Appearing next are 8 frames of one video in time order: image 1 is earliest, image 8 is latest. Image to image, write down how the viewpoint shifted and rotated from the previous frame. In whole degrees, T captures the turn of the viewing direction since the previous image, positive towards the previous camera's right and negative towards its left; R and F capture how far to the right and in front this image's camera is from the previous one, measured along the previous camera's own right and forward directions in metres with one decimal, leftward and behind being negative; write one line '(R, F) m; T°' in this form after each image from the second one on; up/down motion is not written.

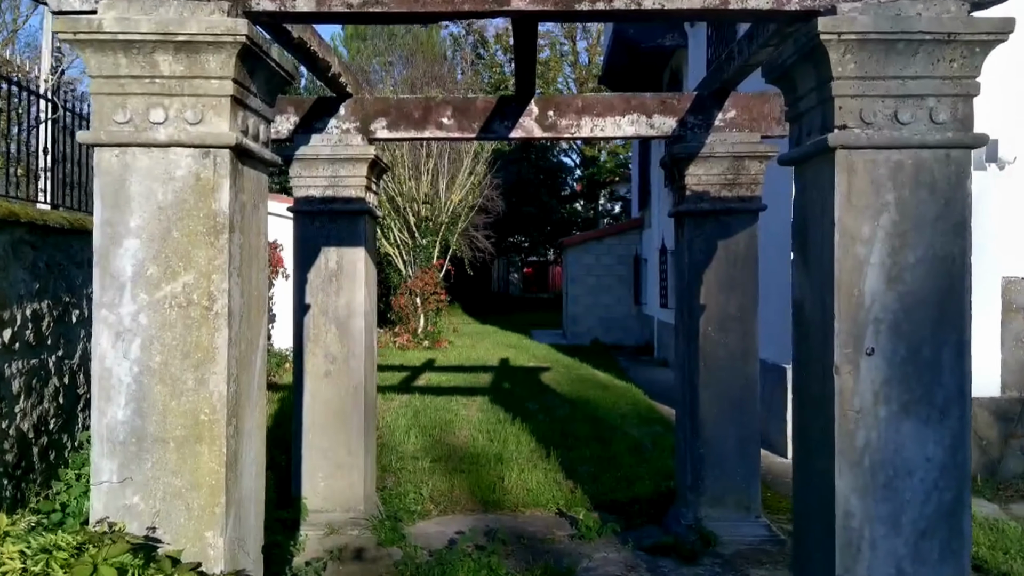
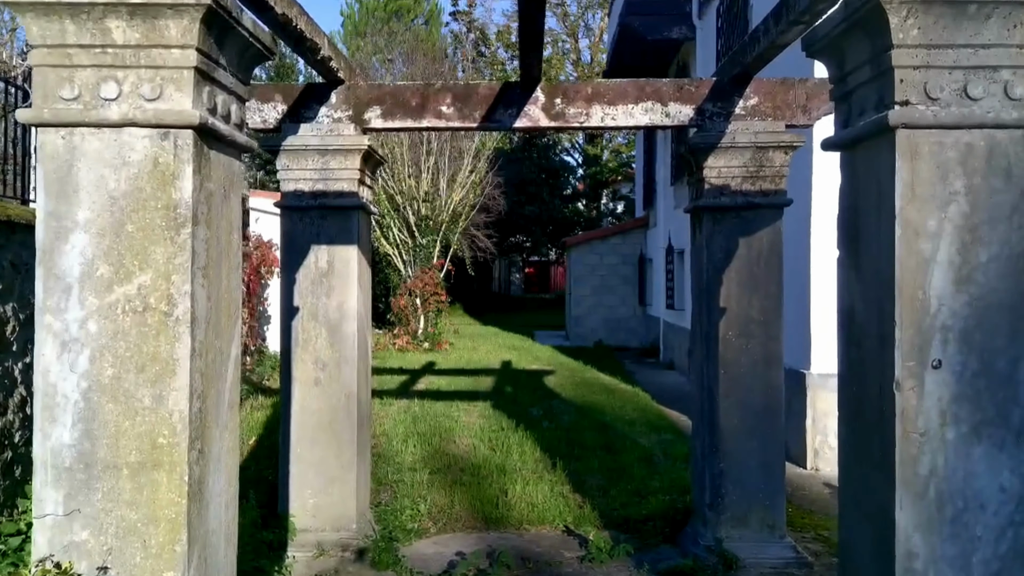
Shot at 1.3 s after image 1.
(0.0, +0.4) m; 0°
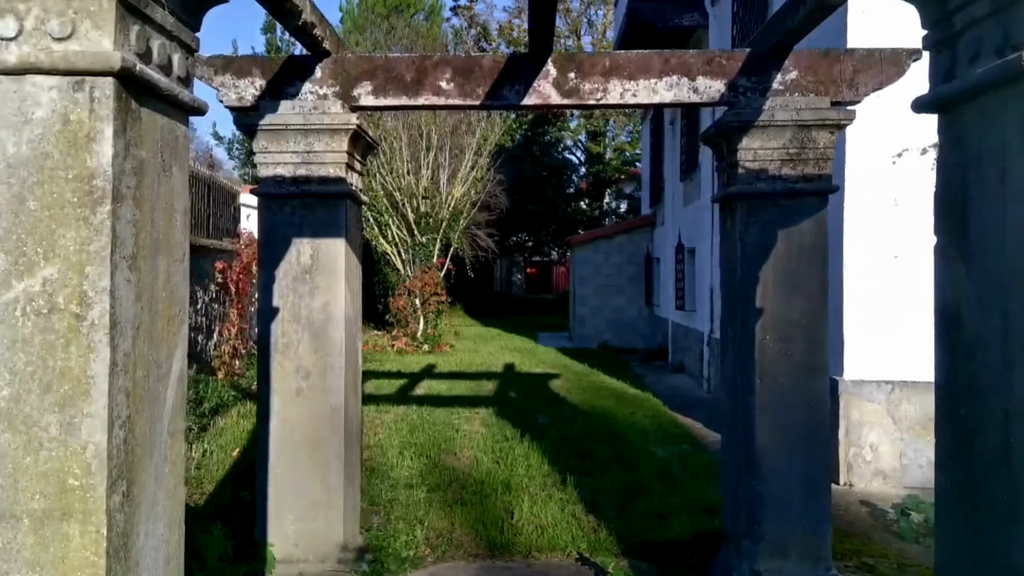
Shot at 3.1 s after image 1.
(0.0, +0.5) m; 0°
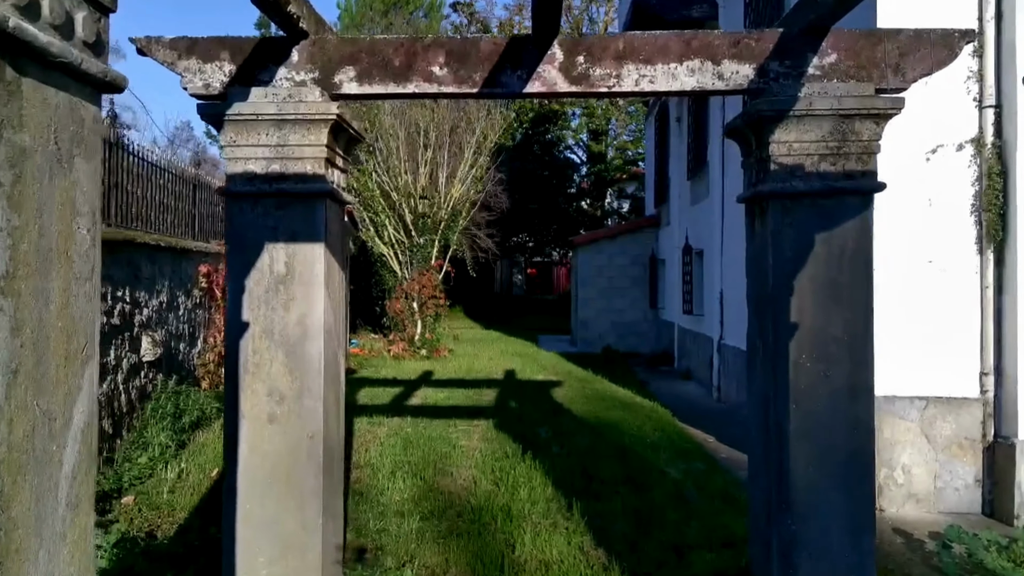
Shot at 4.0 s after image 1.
(0.0, +0.5) m; 0°
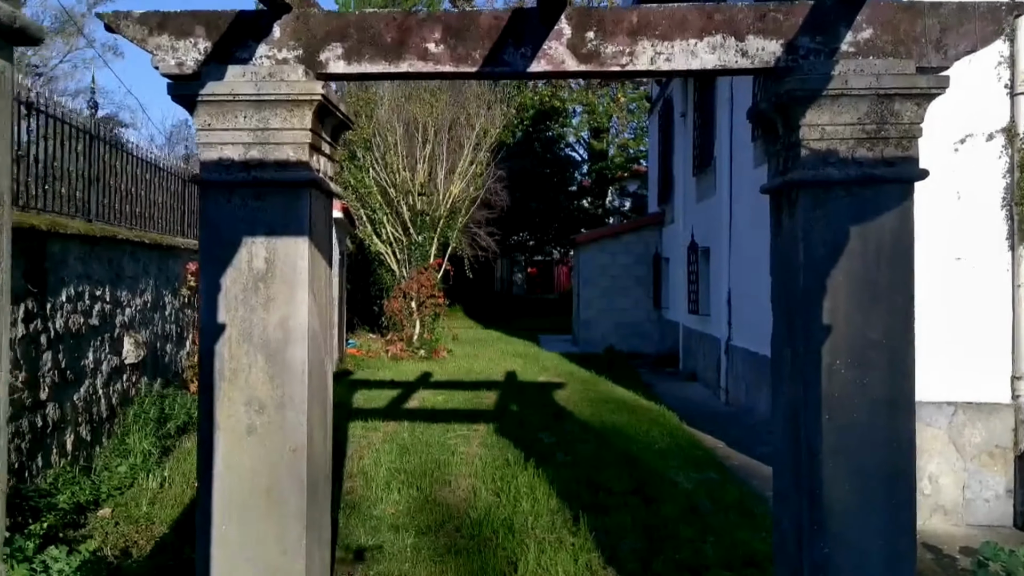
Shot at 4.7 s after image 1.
(0.0, +0.3) m; 0°
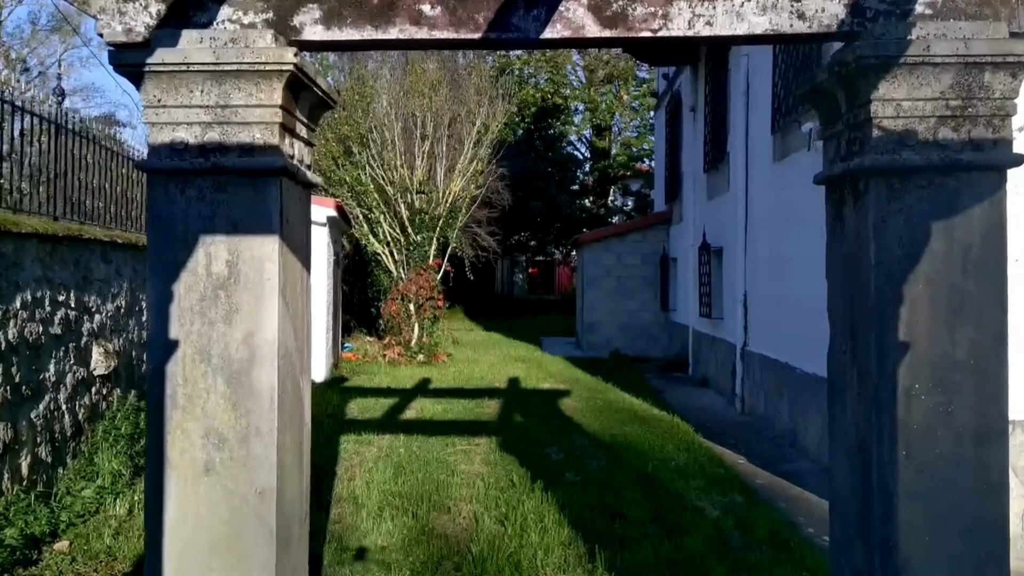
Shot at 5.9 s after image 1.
(0.0, +0.5) m; 0°
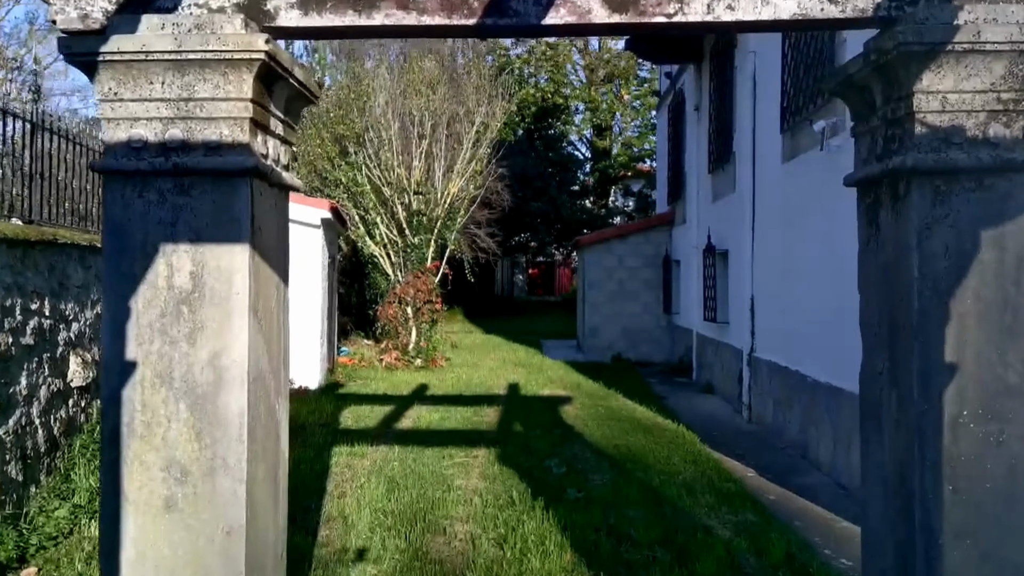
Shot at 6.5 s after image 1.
(0.0, +0.3) m; 0°
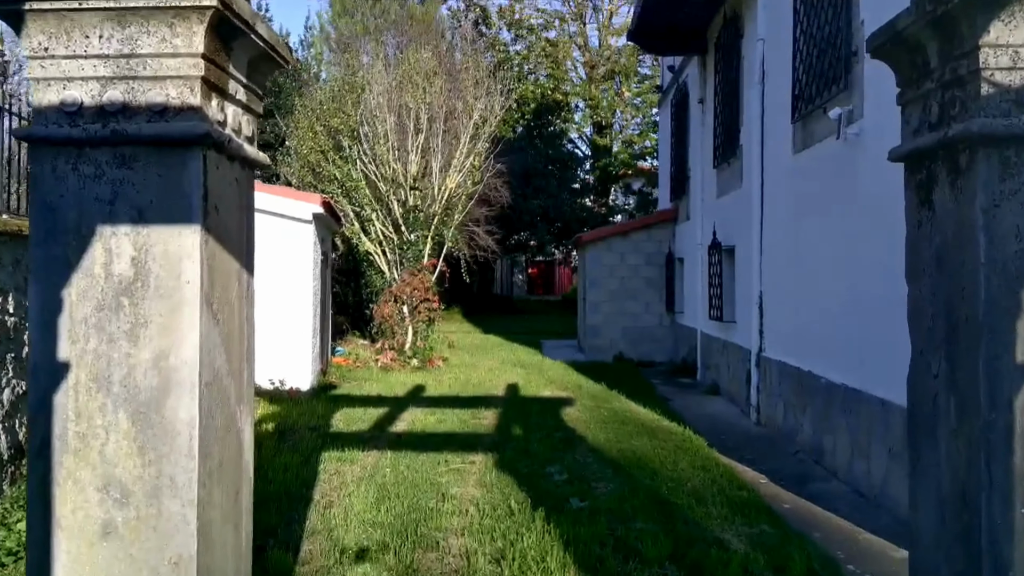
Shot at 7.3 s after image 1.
(0.0, +0.3) m; 0°
